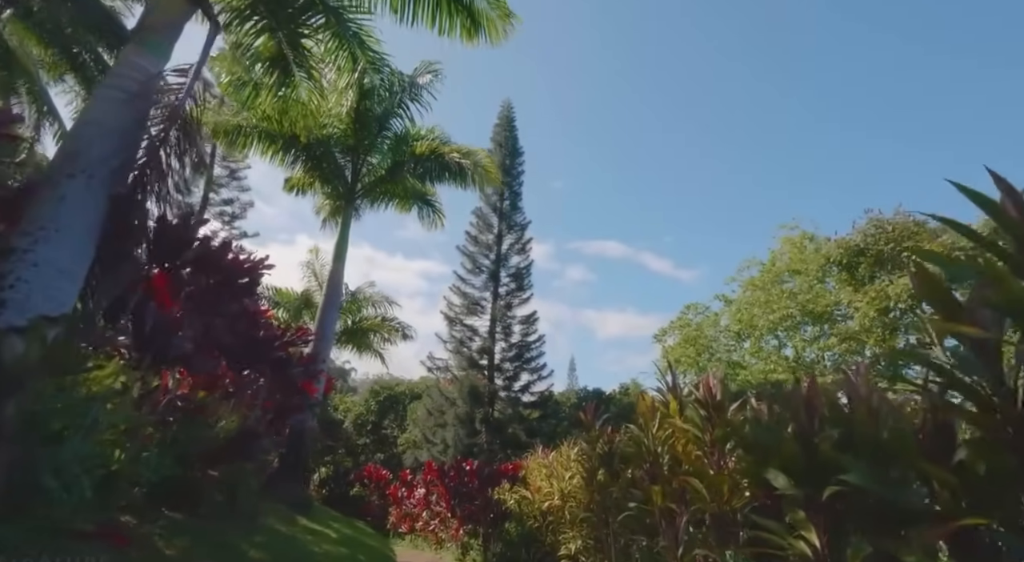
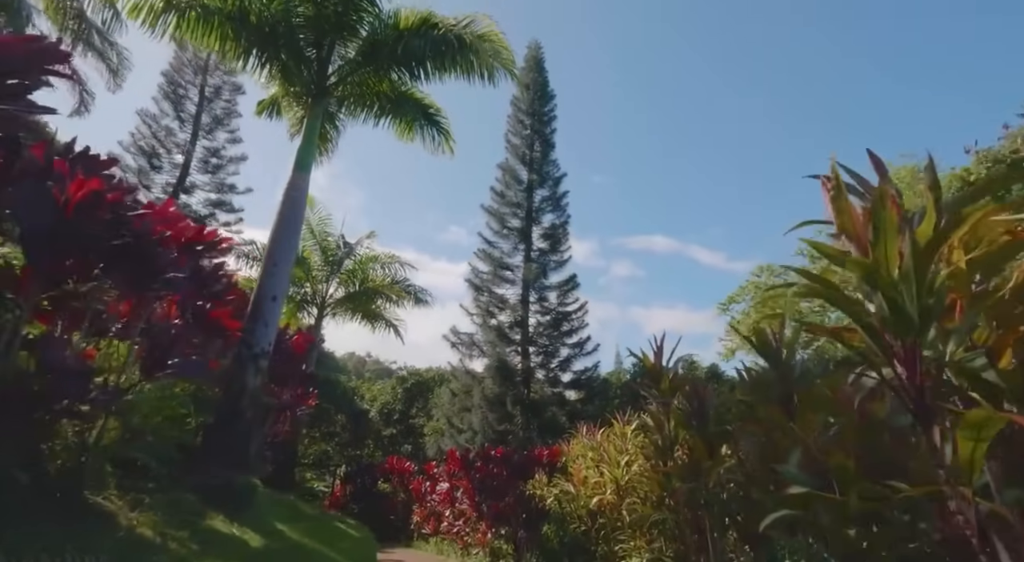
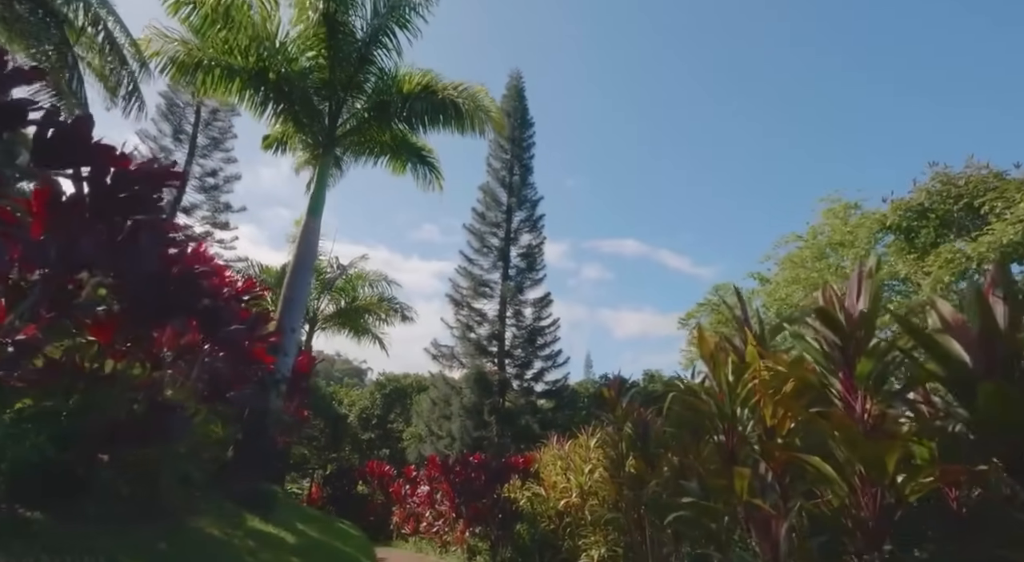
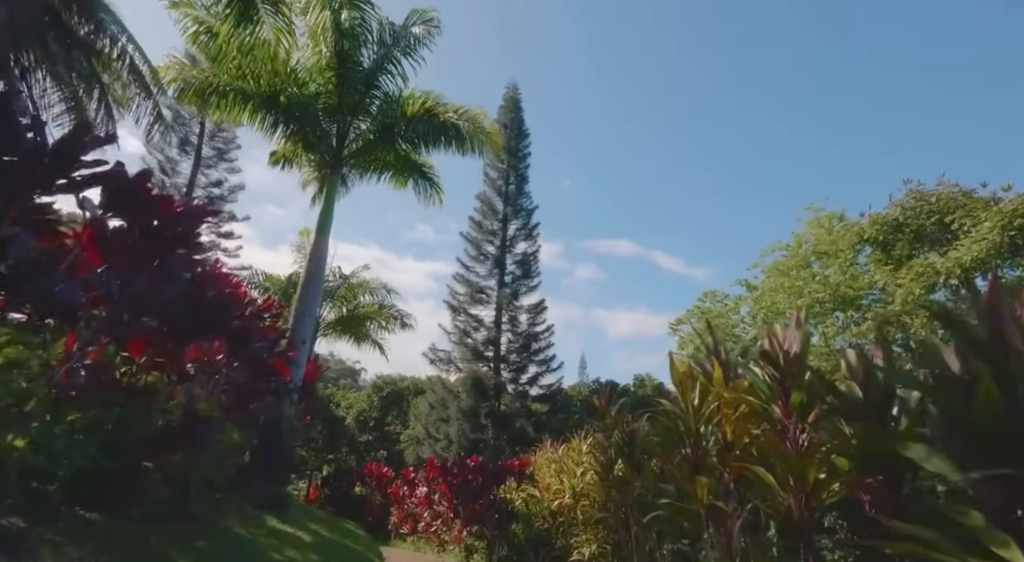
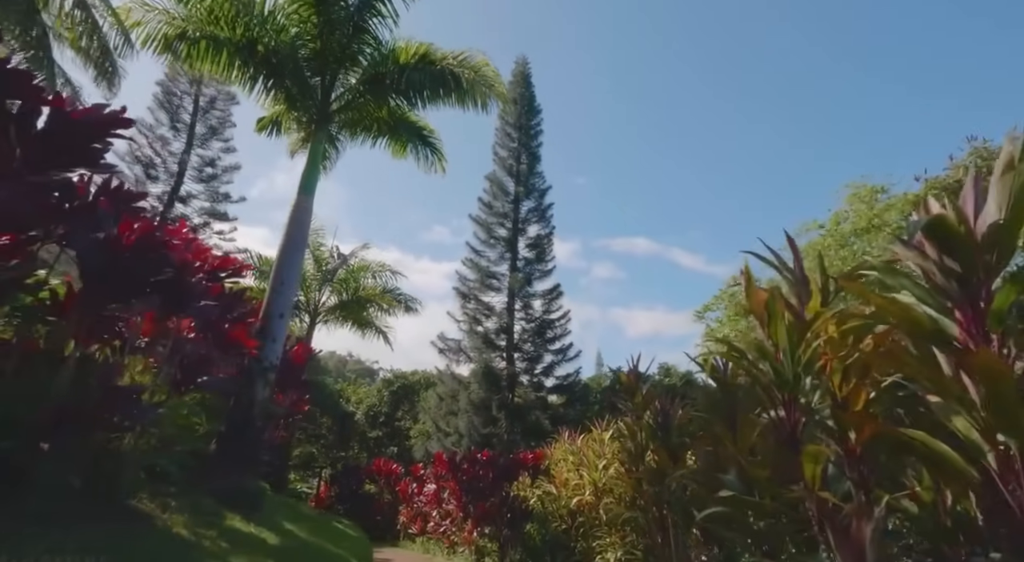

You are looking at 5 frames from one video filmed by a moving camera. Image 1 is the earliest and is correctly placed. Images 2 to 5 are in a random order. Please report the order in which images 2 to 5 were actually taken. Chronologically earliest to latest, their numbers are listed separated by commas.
4, 3, 5, 2
